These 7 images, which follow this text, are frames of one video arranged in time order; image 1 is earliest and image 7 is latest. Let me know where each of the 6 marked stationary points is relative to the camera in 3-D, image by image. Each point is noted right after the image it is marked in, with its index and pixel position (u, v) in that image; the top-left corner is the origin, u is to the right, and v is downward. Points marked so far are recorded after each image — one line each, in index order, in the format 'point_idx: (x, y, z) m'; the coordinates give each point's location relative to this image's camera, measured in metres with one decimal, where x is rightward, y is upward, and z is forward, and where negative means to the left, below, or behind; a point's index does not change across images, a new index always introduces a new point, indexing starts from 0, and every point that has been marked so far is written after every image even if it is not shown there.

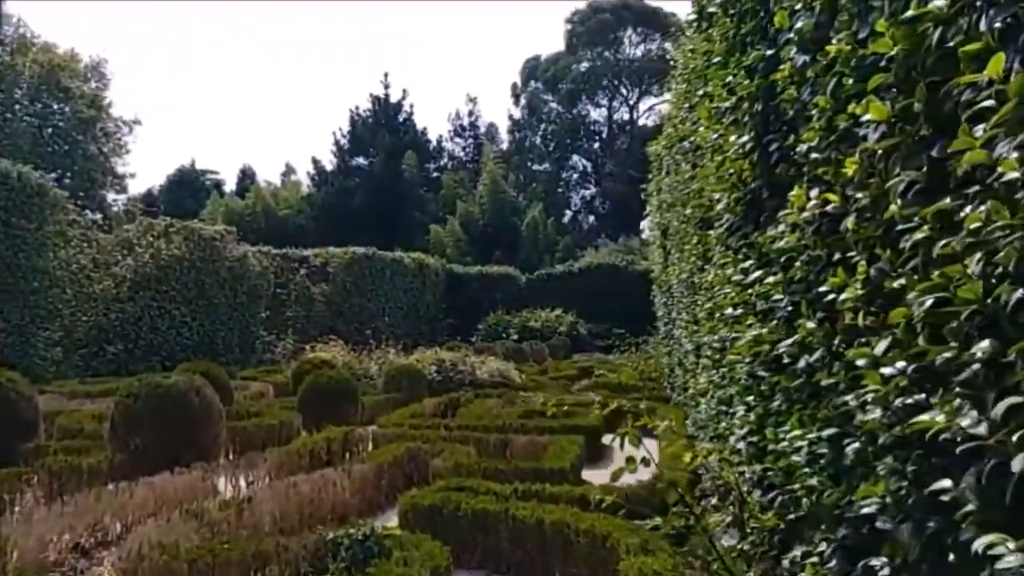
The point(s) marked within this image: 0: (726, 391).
0: (+1.5, -0.7, +5.8) m
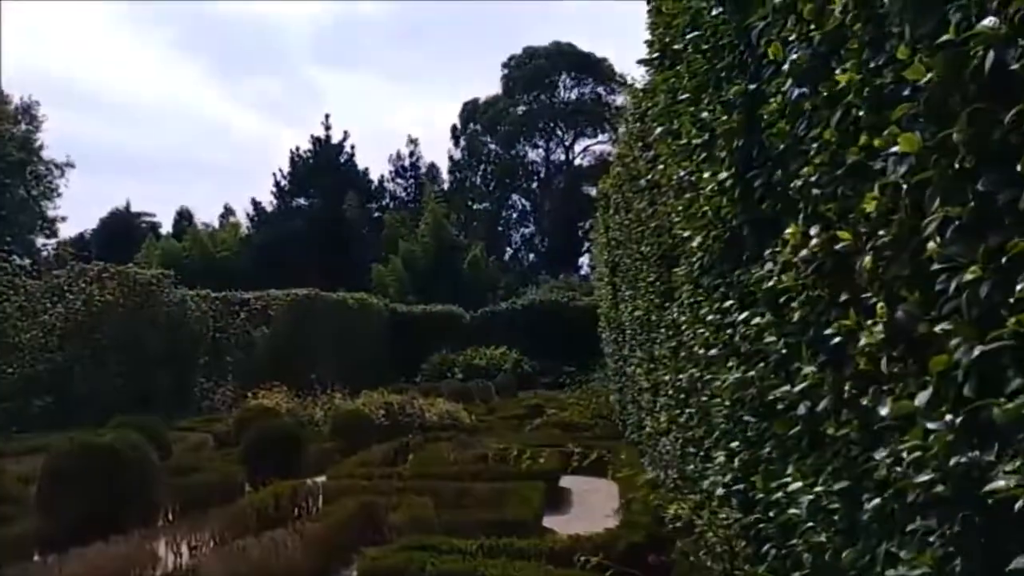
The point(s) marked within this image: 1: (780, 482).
0: (+1.3, -1.0, +5.6) m
1: (+1.1, -0.8, +3.4) m
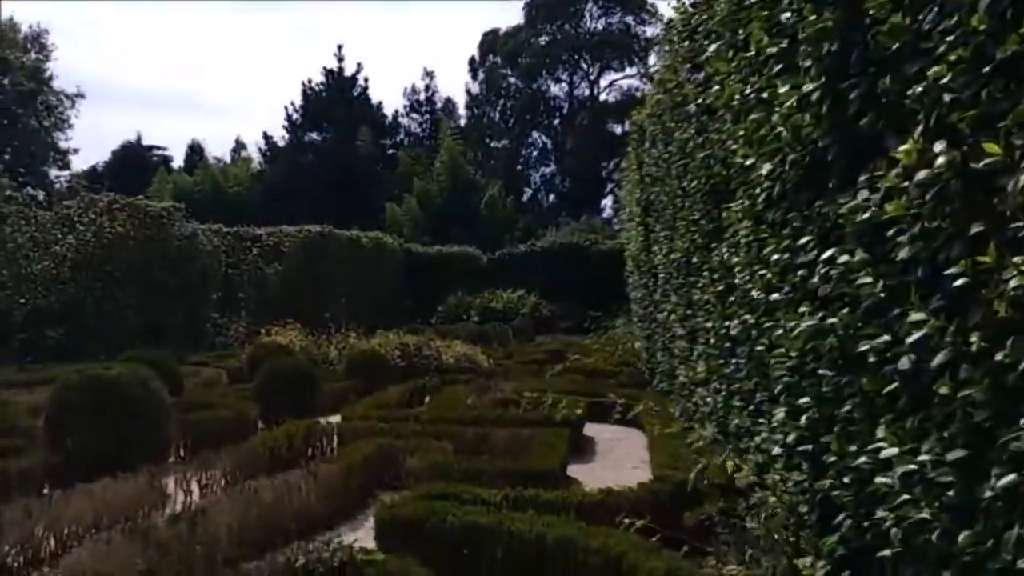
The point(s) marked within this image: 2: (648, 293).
0: (+1.5, -0.6, +5.1) m
1: (+1.3, -0.6, +3.0) m
2: (+2.0, -0.1, +12.3) m
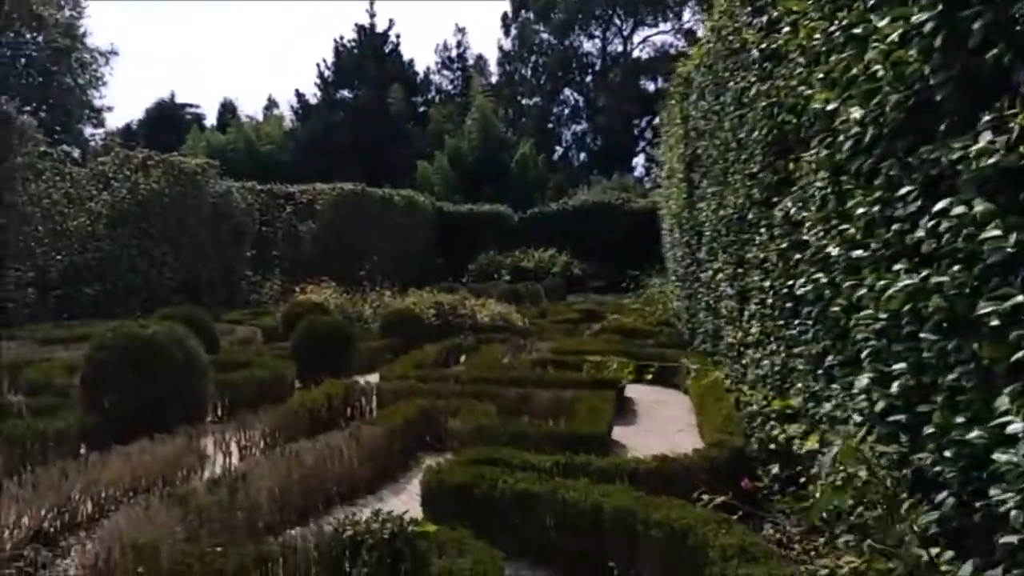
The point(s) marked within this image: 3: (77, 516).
0: (+1.8, -0.3, +4.8) m
1: (+1.5, -0.4, +2.7) m
2: (+2.6, +0.5, +11.9) m
3: (-2.7, -1.4, +5.1) m
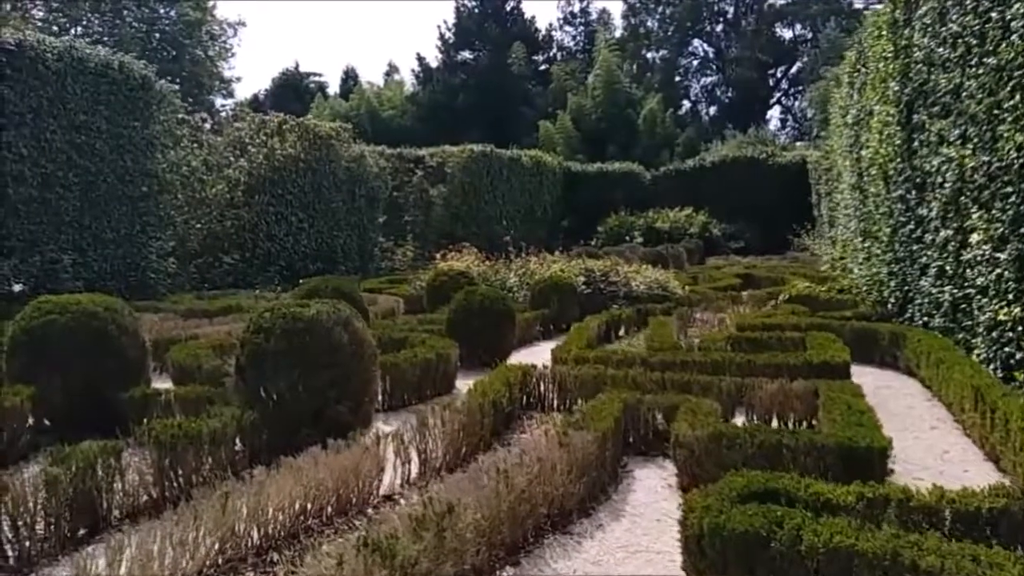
0: (+3.0, -0.2, +3.2) m
1: (+2.5, -0.4, +1.1) m
2: (+4.8, +1.0, +10.0) m
3: (-1.3, -1.3, +4.1) m
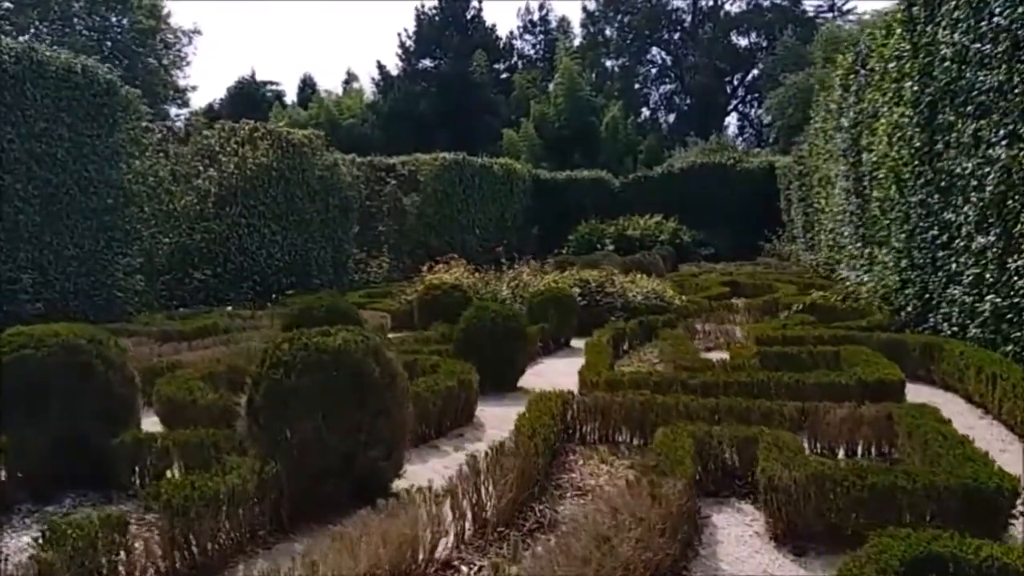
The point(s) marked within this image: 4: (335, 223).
0: (+3.5, -0.3, +2.6) m
1: (+3.1, -0.4, +0.5) m
2: (+4.9, +0.9, +9.6) m
3: (-0.9, -1.4, +3.3) m
4: (-3.6, +1.4, +17.2) m
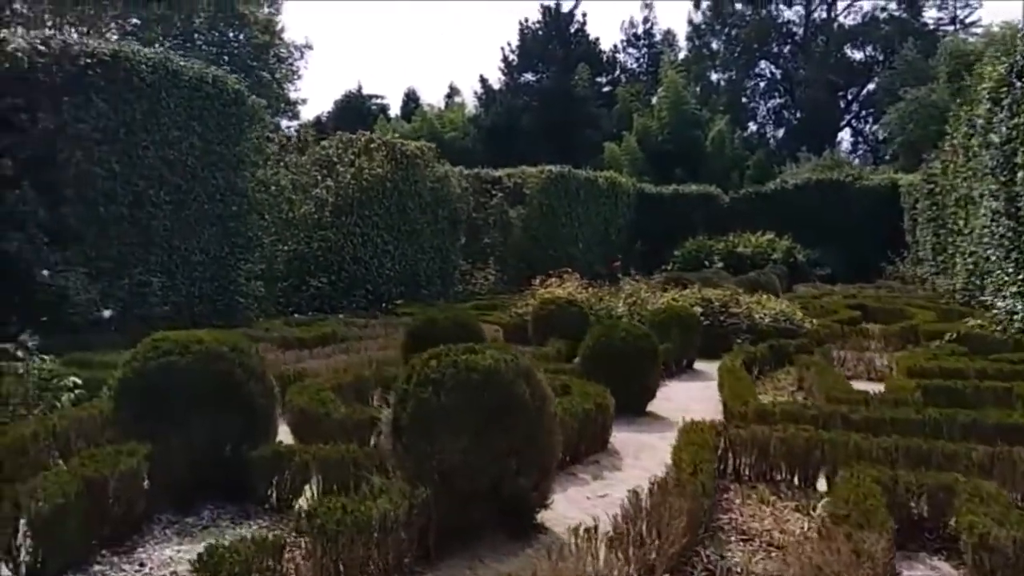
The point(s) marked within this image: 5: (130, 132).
0: (+4.1, -0.5, +1.8) m
1: (+3.4, -0.6, -0.2) m
2: (+6.3, +0.5, +8.6) m
3: (-0.2, -1.5, +2.9) m
4: (-1.2, +1.1, +17.1) m
5: (-4.8, +2.0, +10.4) m
